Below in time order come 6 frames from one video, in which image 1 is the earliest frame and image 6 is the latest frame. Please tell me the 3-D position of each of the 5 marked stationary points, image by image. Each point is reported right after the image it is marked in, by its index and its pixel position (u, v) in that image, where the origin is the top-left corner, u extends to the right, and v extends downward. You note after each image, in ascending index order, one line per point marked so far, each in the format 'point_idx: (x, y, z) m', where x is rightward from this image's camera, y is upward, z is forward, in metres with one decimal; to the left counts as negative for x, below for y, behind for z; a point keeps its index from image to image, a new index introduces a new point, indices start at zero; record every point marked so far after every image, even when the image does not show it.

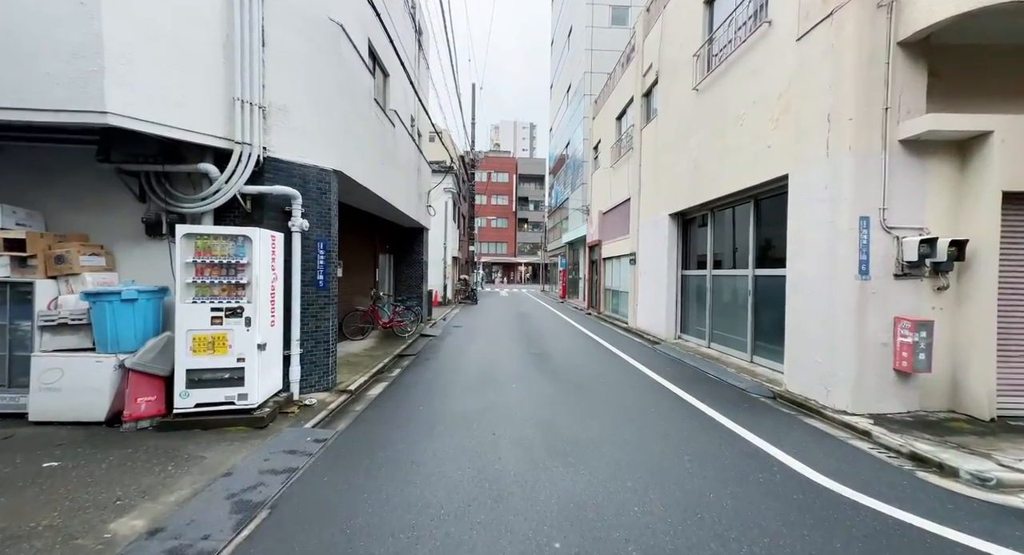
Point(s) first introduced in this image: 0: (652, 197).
0: (+3.9, +2.2, +12.7) m
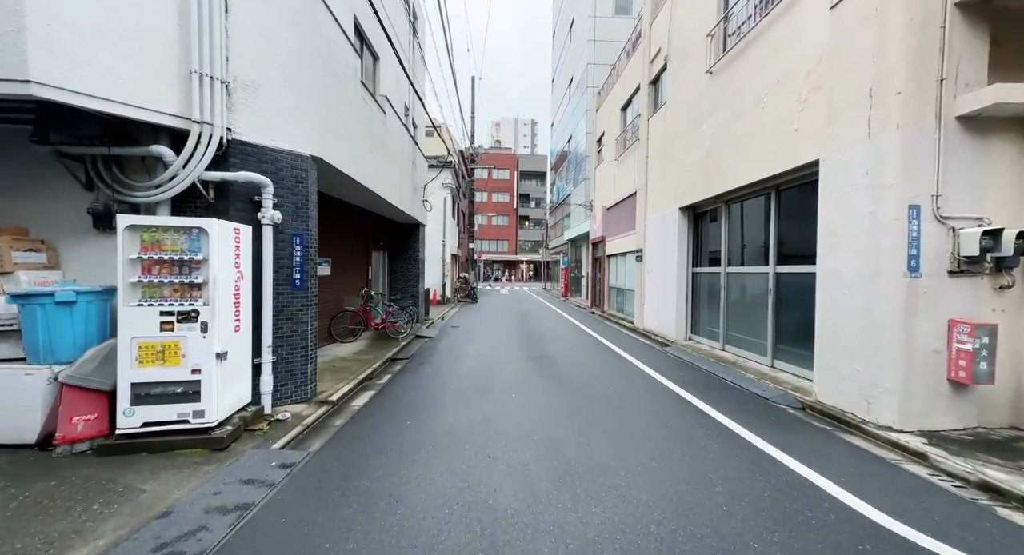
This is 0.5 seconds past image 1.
0: (+3.9, +2.2, +12.0) m
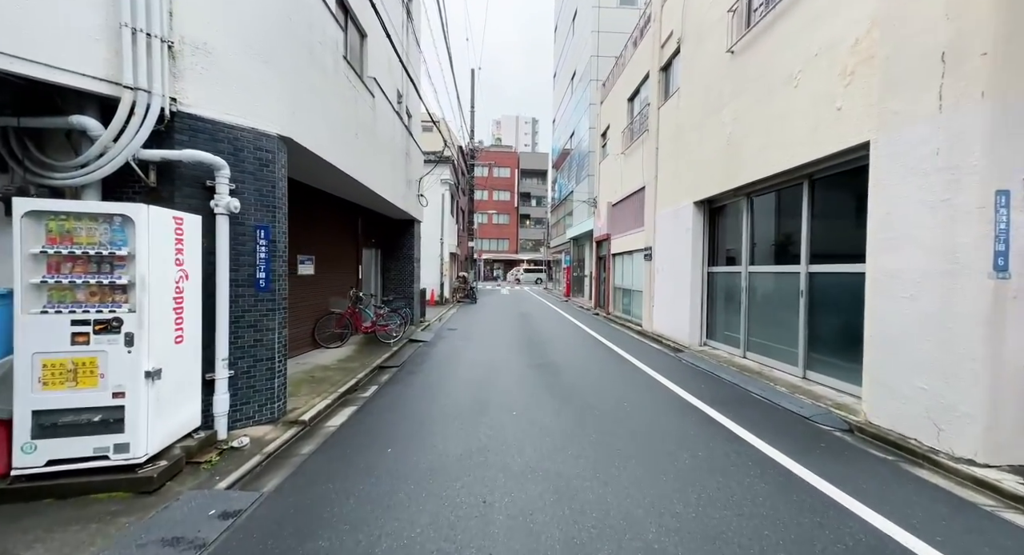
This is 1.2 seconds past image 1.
0: (+3.9, +2.3, +11.2) m
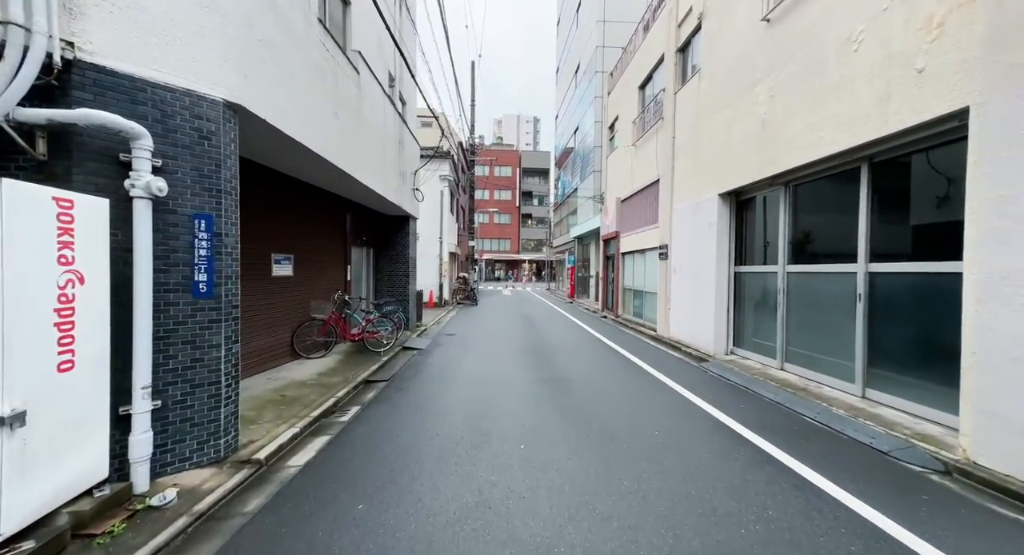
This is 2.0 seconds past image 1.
0: (+3.9, +2.2, +10.2) m
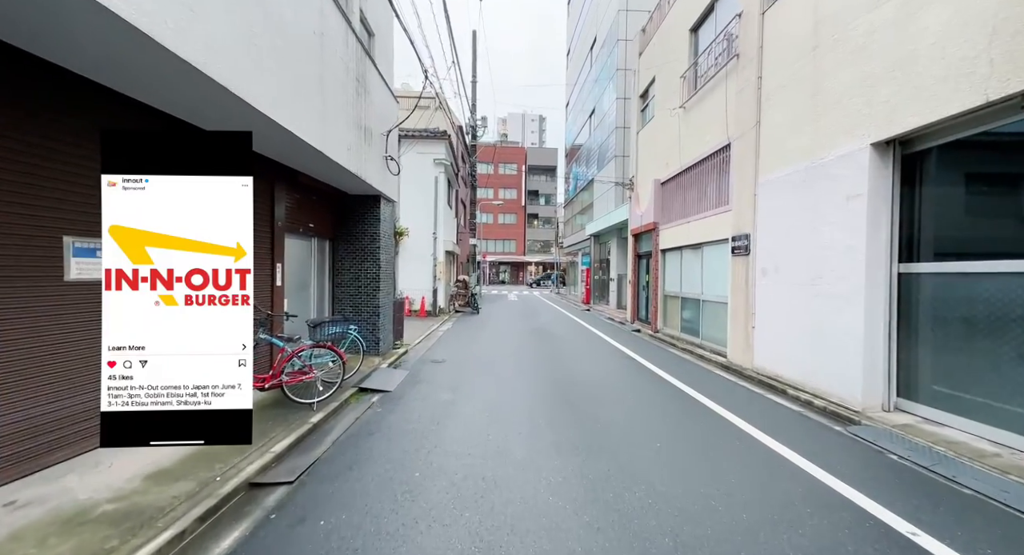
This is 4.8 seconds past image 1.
0: (+4.1, +2.2, +6.6) m
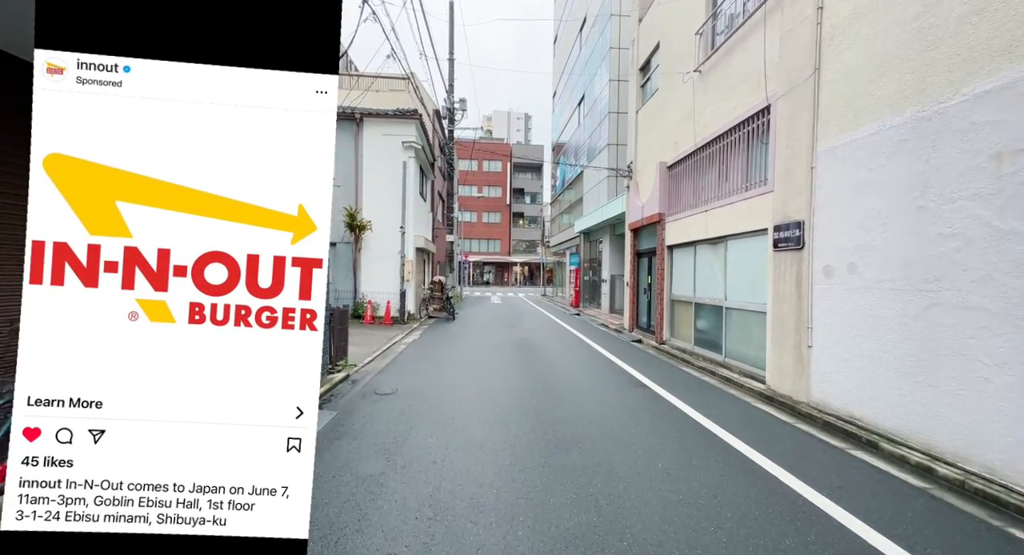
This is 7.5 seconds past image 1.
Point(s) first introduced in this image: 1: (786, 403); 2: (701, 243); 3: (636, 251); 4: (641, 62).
0: (+3.8, +2.1, +4.5) m
1: (+3.7, -1.6, +6.1) m
2: (+3.7, +0.7, +9.3) m
3: (+3.6, +0.8, +13.5) m
4: (+3.7, +6.2, +13.5) m
